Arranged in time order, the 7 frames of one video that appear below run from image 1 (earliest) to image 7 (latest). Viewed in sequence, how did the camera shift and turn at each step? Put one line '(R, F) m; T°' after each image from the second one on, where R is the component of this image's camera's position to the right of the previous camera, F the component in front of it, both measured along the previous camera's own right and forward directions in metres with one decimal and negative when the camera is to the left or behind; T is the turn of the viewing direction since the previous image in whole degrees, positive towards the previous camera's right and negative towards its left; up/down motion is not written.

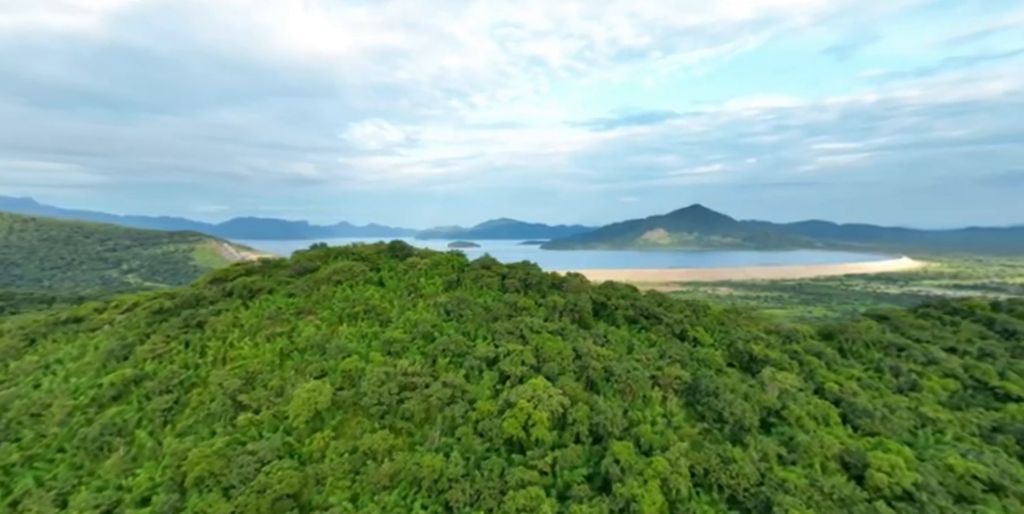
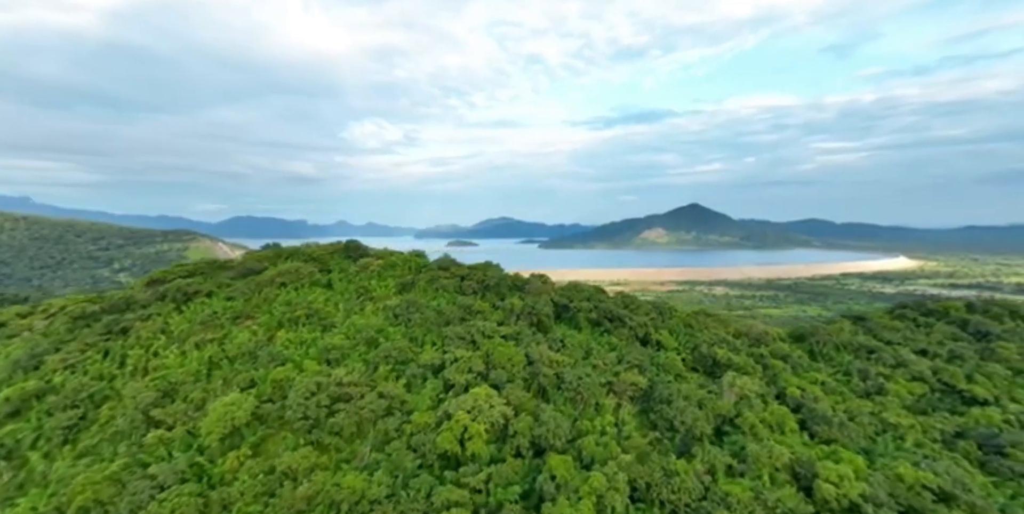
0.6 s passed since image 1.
(+1.5, +0.4) m; 0°
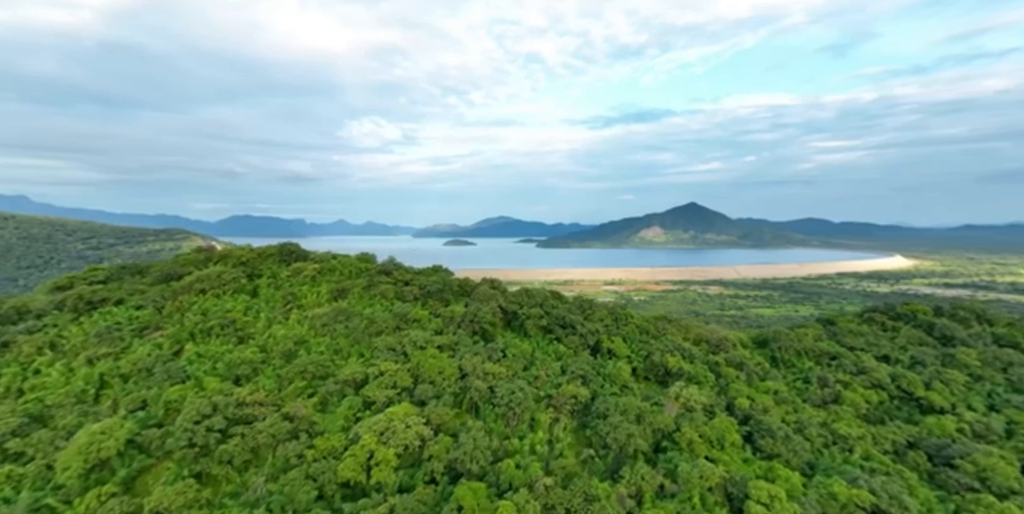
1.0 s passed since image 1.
(+1.9, +0.5) m; 0°
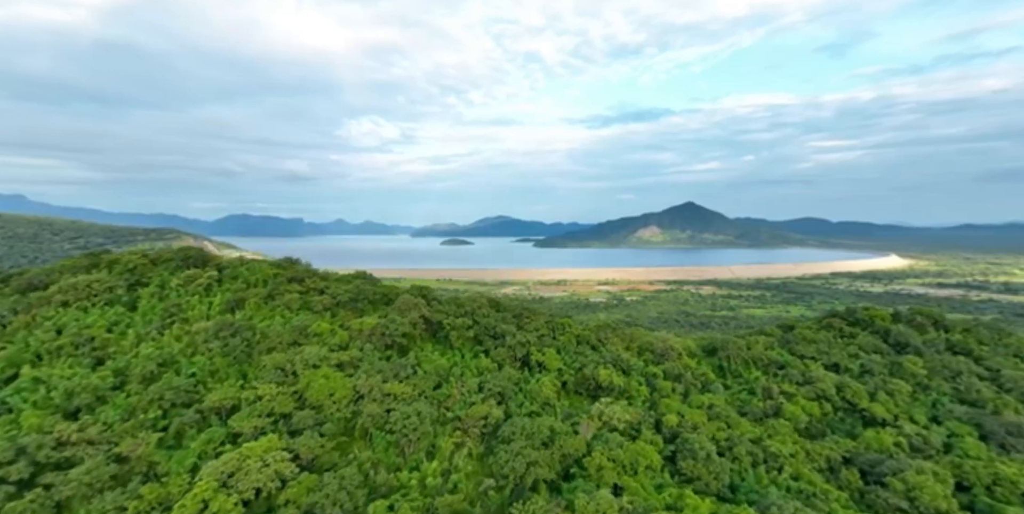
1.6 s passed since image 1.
(+2.5, +0.8) m; 0°
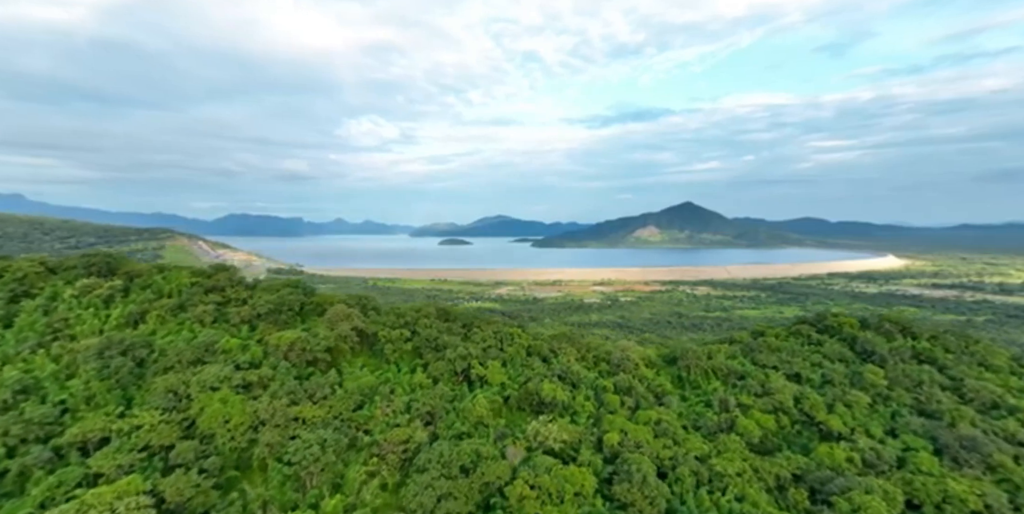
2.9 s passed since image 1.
(+1.8, +0.6) m; 0°
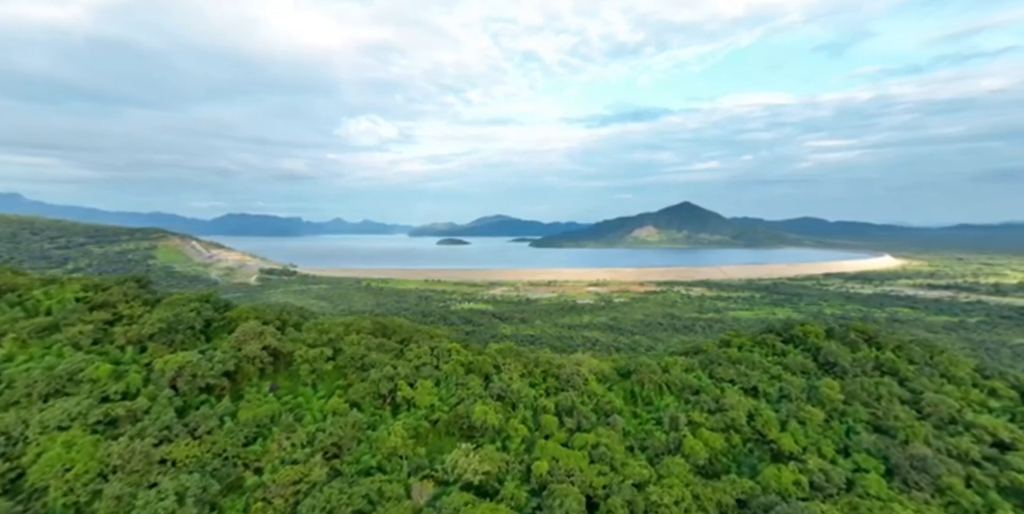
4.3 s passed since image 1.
(+1.9, +0.8) m; 0°
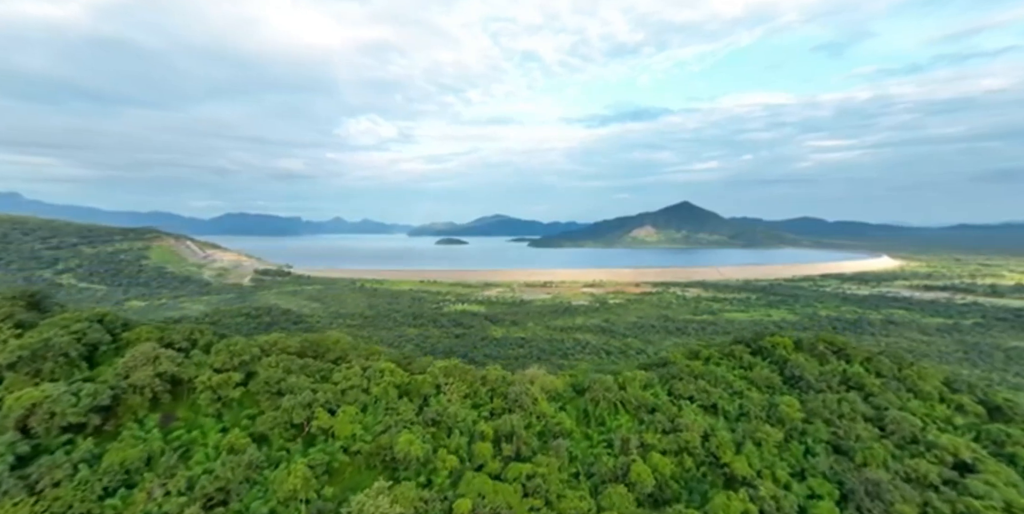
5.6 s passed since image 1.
(+1.7, +0.8) m; 0°
